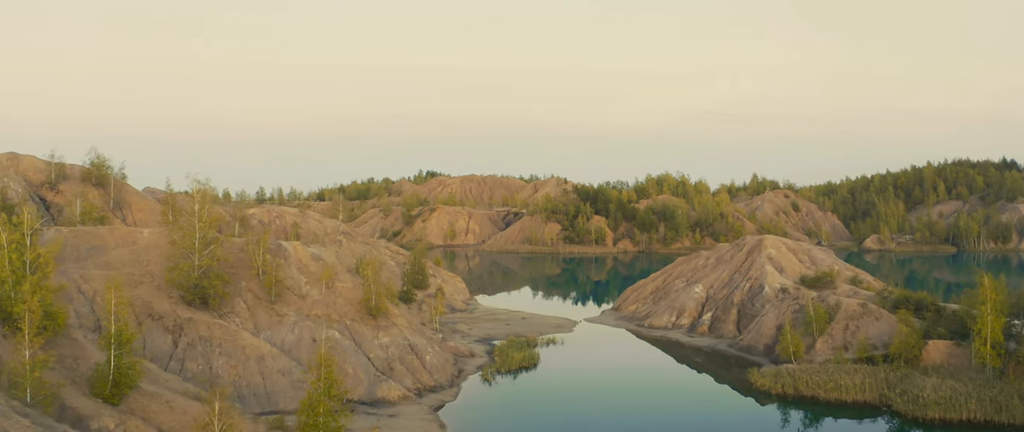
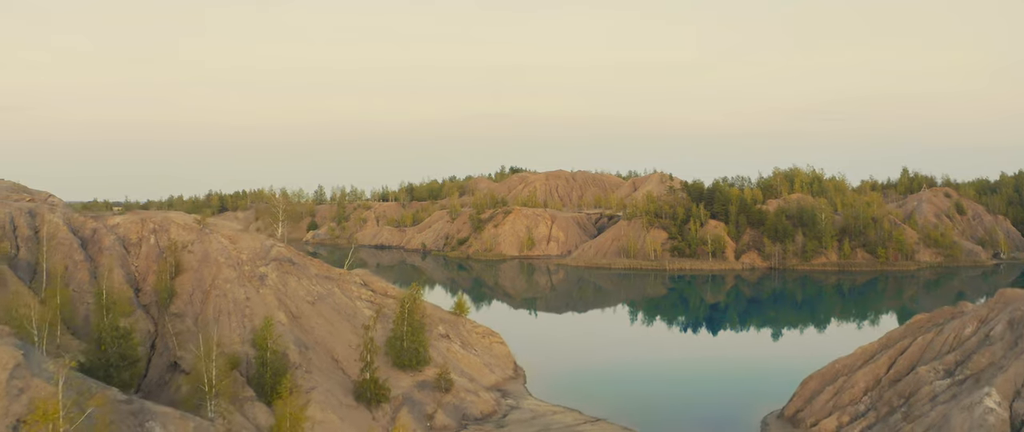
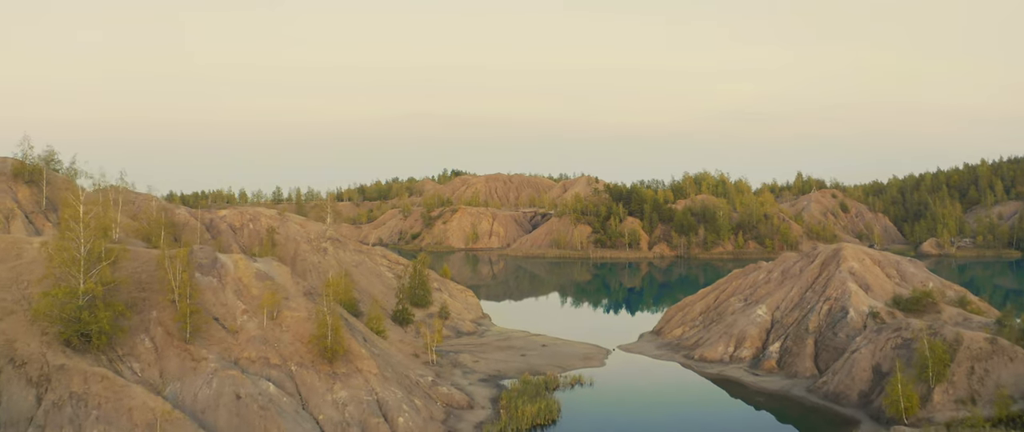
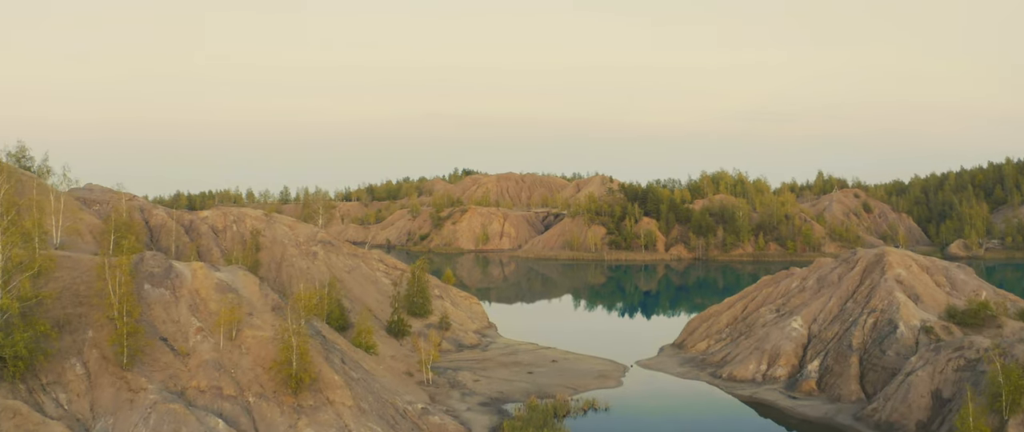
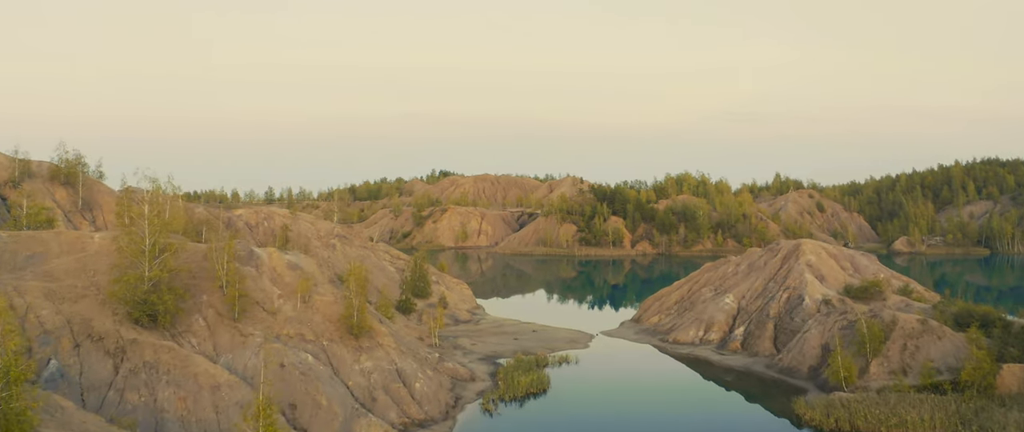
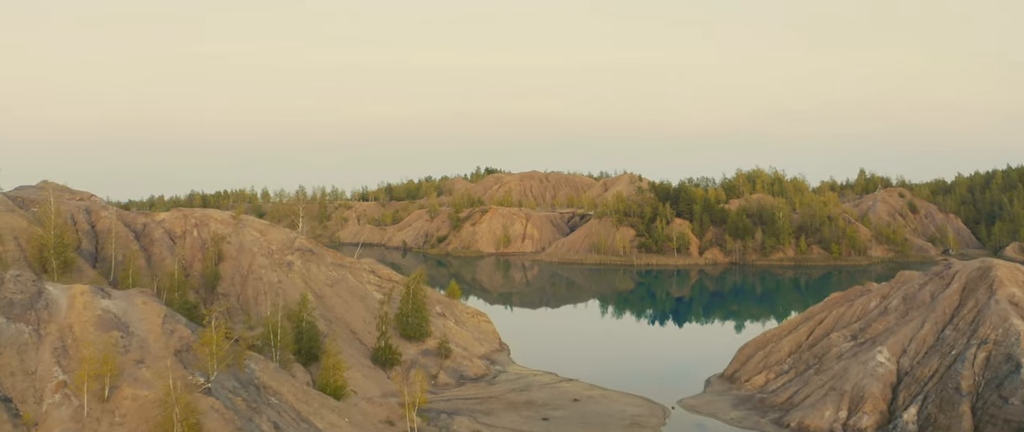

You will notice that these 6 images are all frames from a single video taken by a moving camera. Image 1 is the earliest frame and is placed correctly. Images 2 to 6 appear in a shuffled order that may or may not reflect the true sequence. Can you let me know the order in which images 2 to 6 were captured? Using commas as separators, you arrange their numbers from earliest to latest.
5, 3, 4, 6, 2
